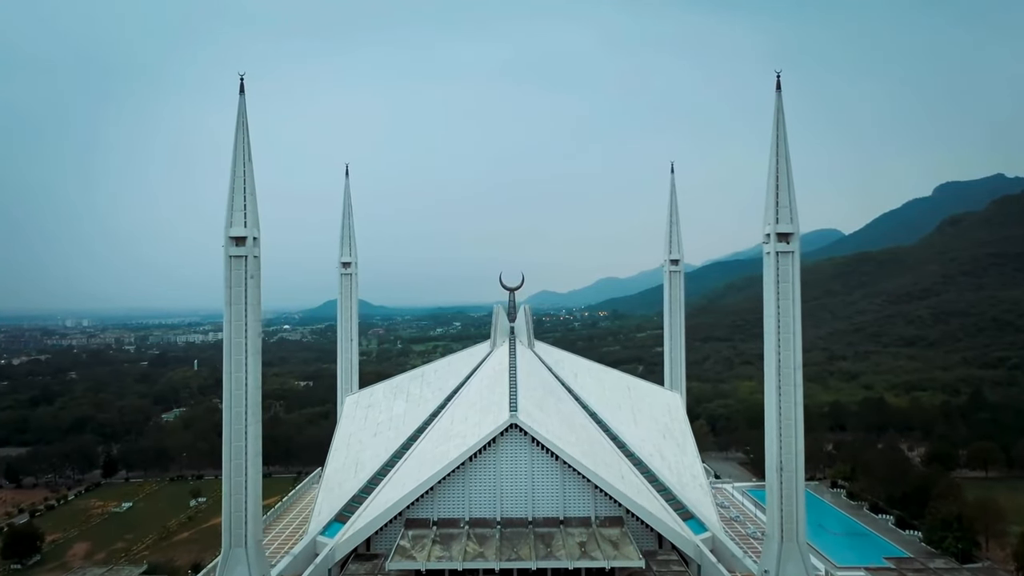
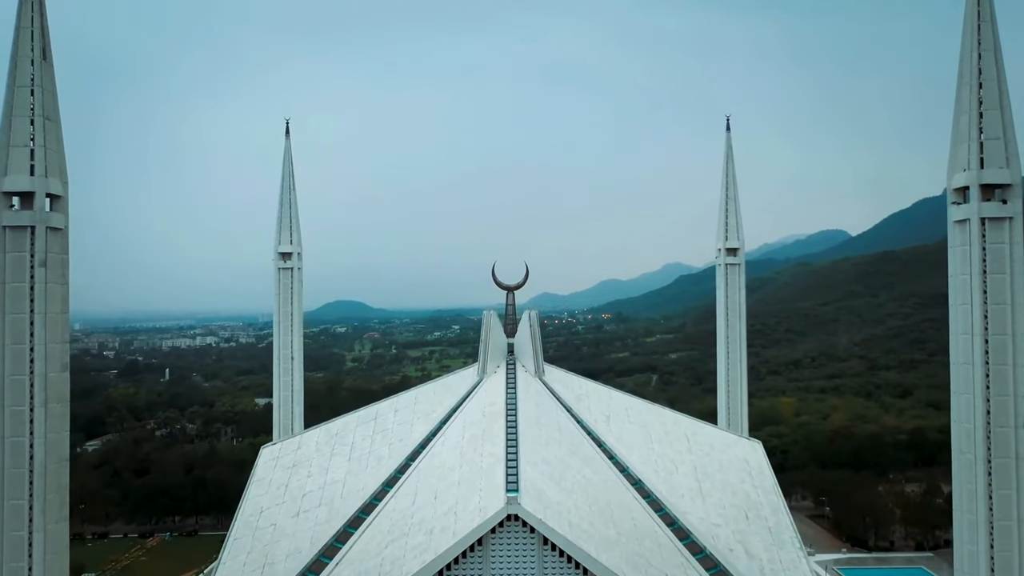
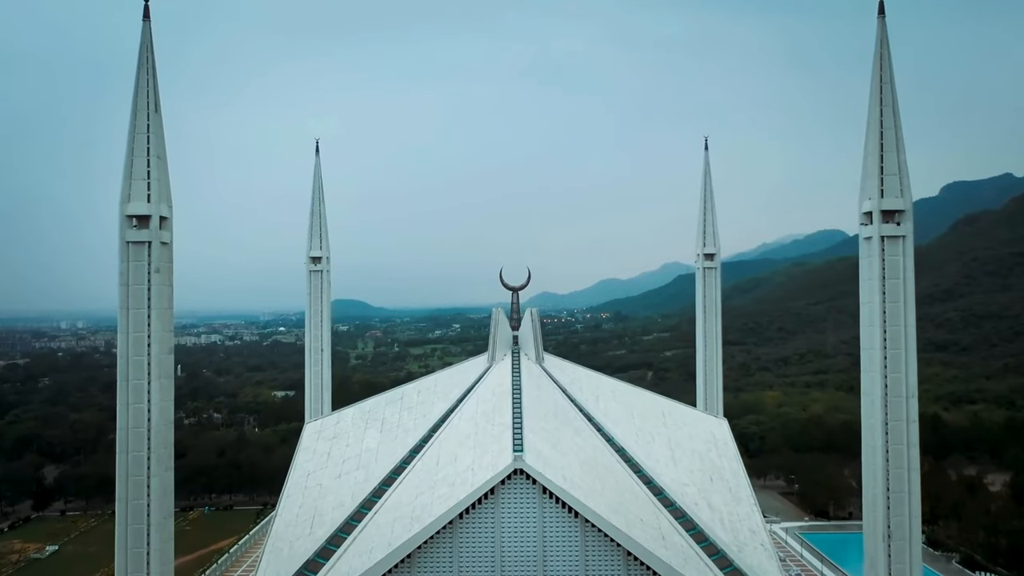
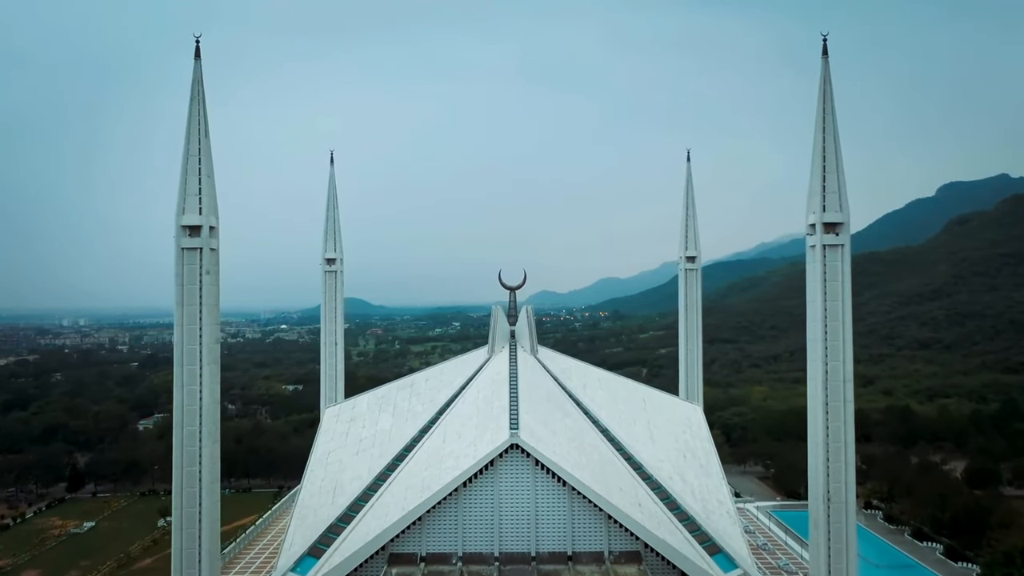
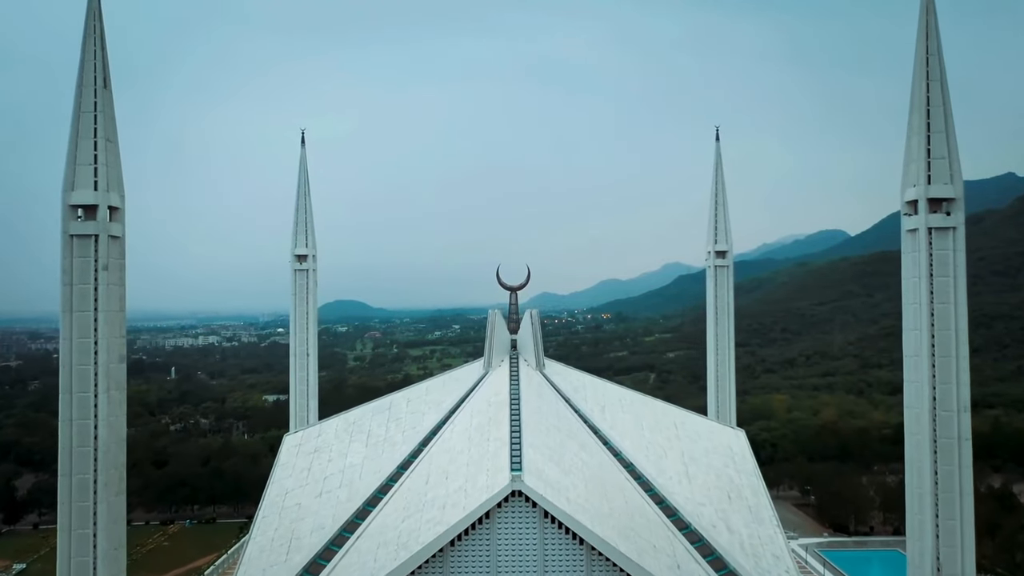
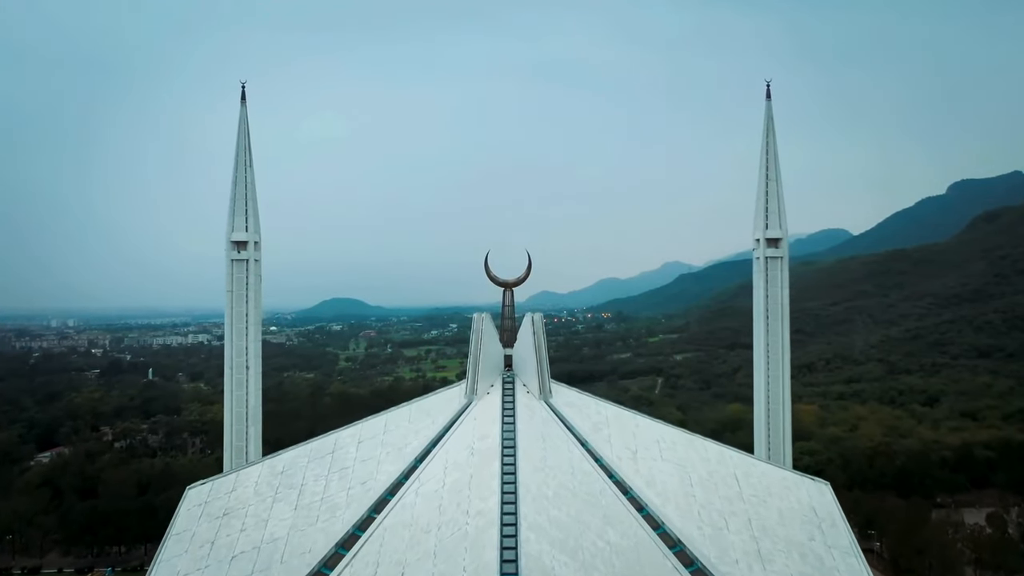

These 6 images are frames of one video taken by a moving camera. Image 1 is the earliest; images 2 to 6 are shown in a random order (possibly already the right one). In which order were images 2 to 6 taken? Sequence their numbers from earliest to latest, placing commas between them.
4, 3, 5, 2, 6
